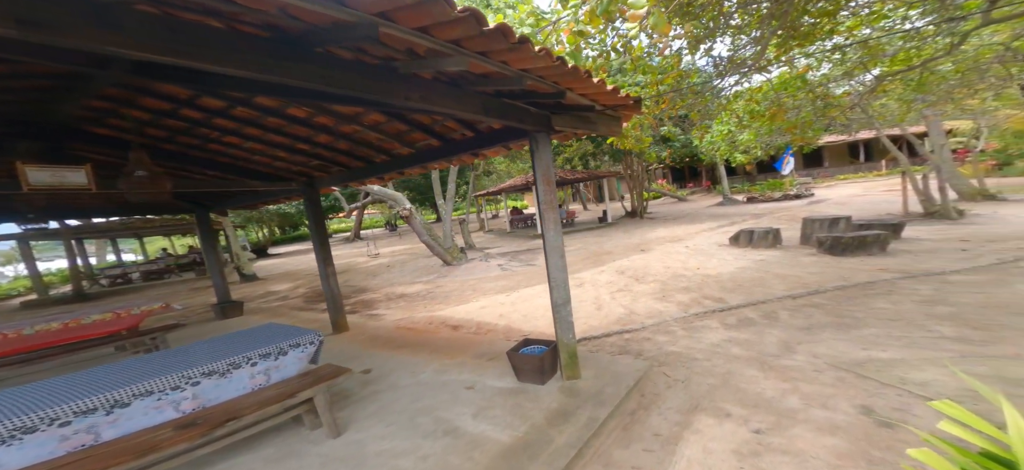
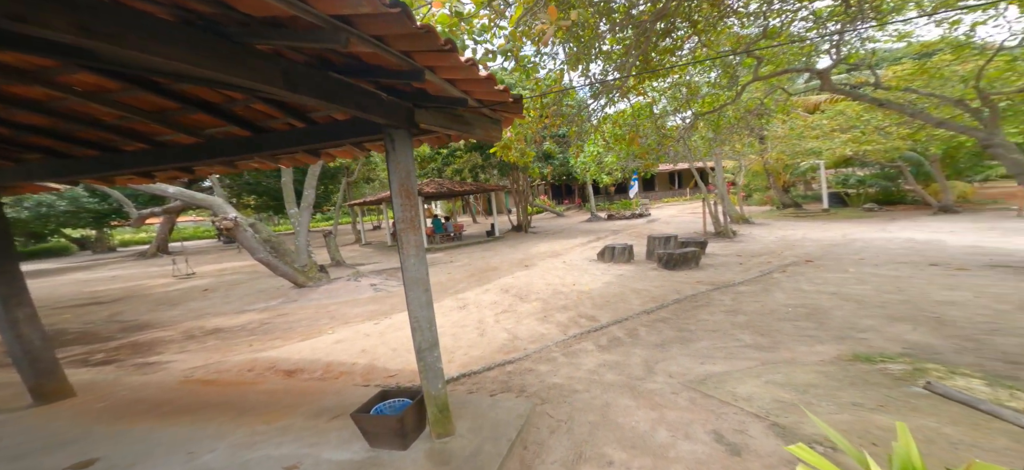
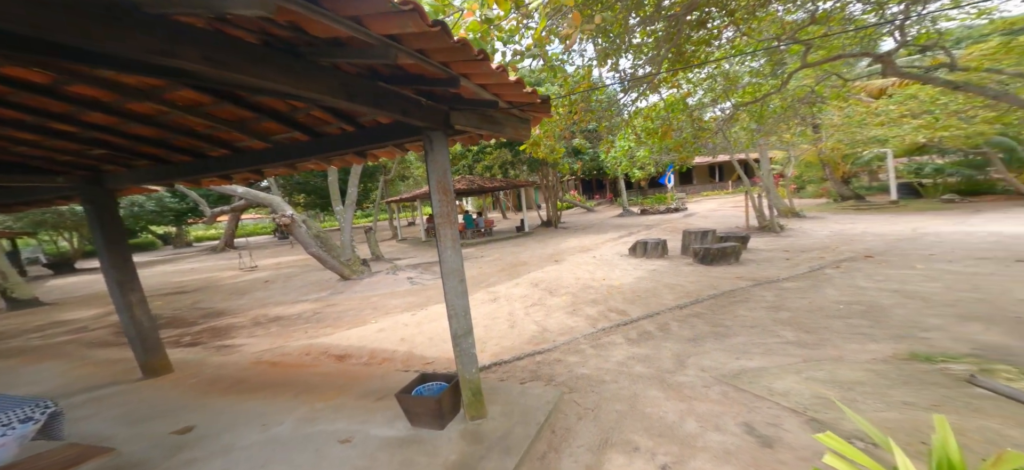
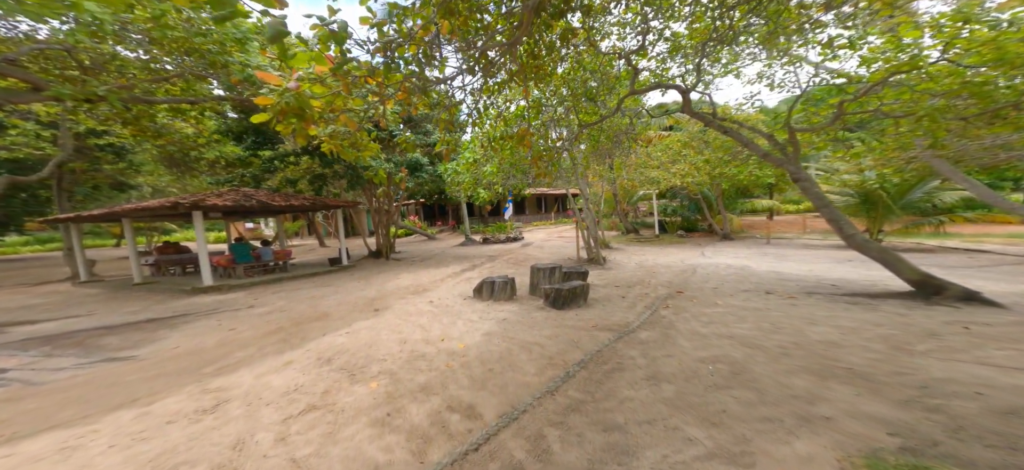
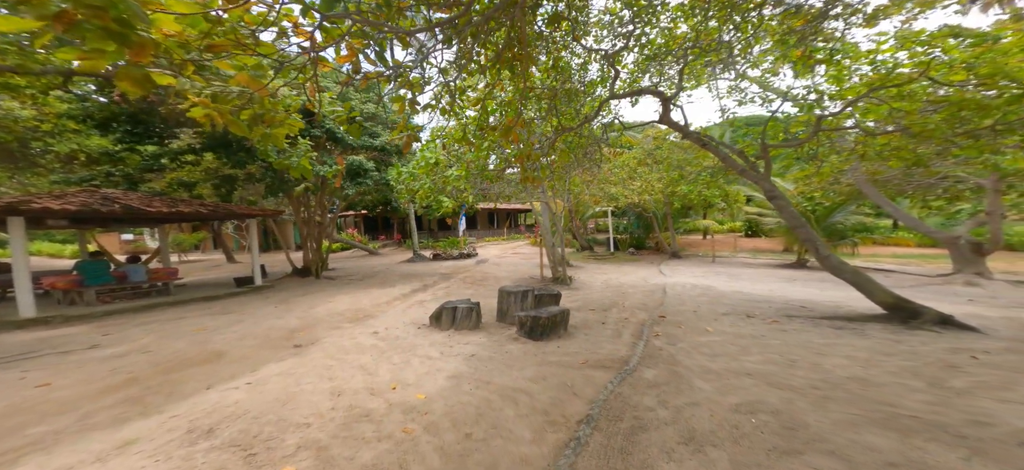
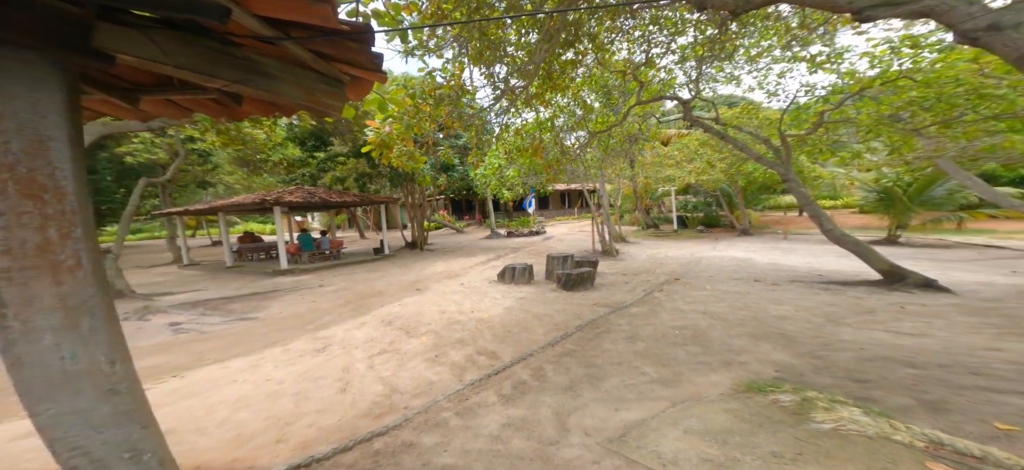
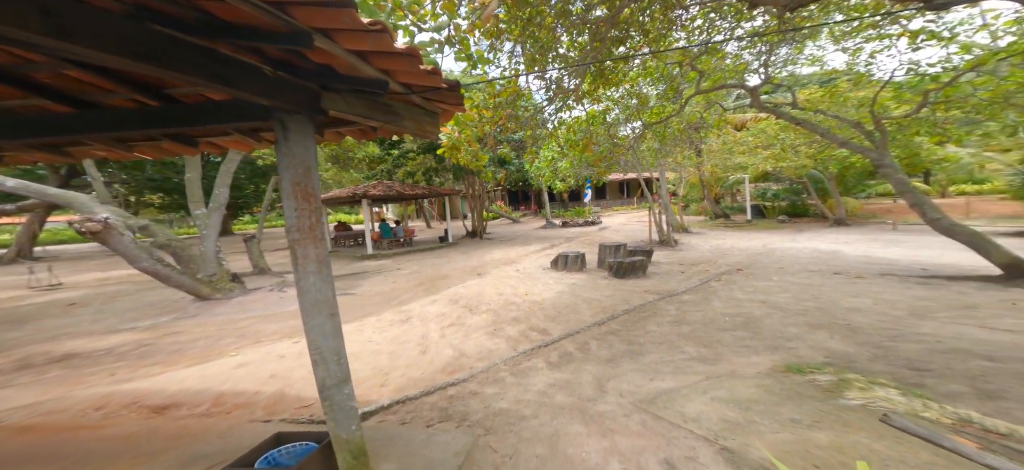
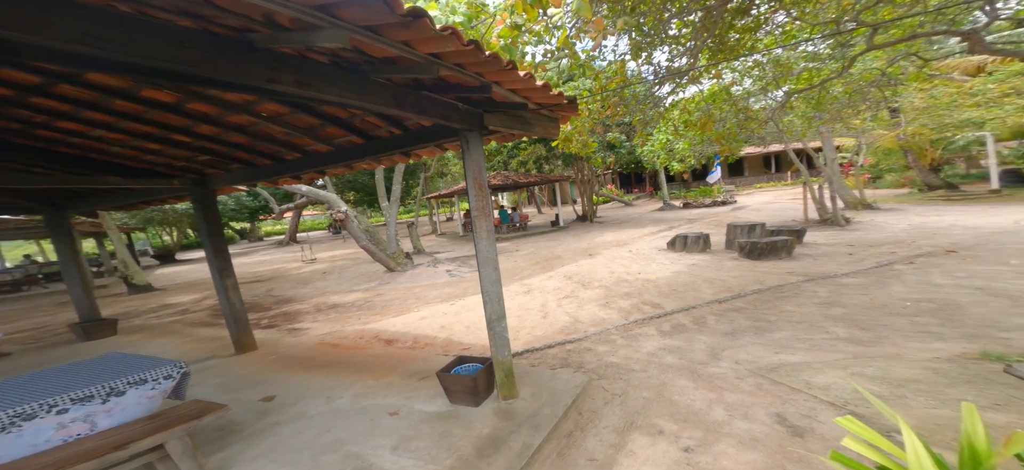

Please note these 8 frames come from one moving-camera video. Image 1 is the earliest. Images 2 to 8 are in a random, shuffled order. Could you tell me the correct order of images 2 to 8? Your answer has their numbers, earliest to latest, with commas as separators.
8, 3, 2, 7, 6, 4, 5
